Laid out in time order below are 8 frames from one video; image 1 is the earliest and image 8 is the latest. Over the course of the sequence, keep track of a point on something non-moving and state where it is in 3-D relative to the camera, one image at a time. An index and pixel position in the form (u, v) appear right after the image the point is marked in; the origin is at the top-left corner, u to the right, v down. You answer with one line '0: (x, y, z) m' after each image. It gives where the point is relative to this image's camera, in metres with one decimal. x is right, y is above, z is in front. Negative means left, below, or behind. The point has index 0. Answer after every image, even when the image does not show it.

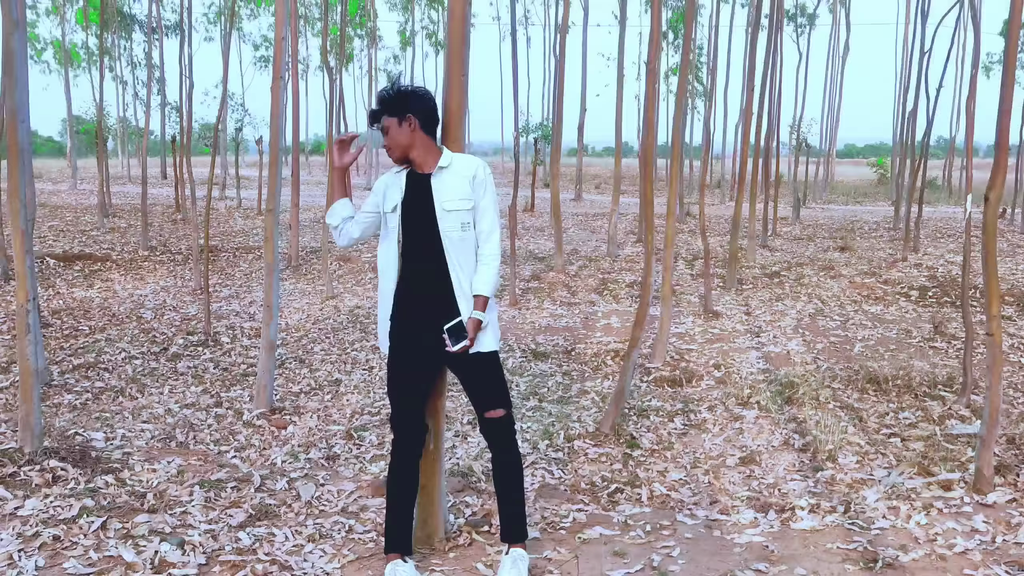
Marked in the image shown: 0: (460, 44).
0: (-0.2, +0.7, +2.6) m
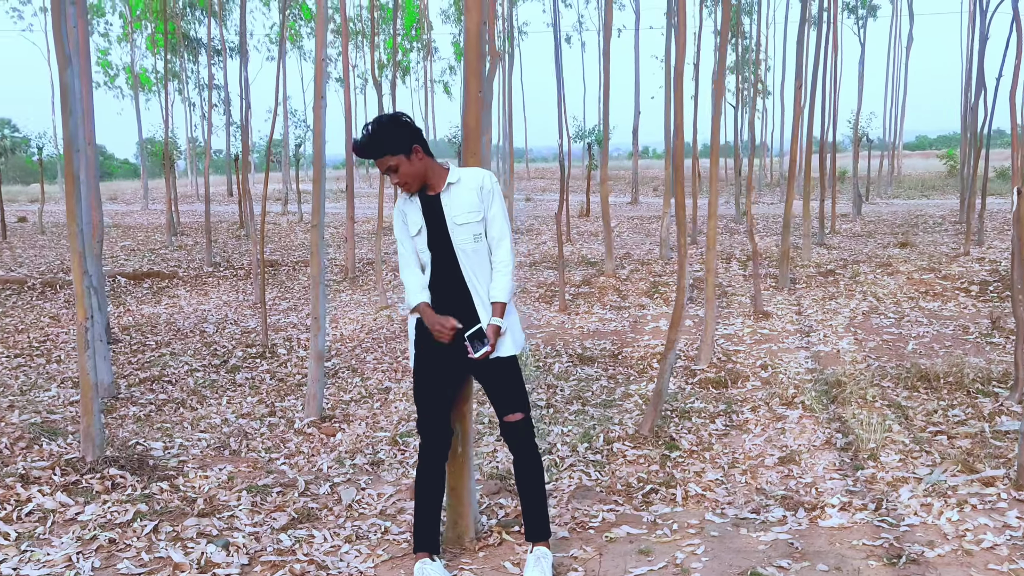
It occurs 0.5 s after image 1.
0: (-0.1, +0.7, +2.7) m
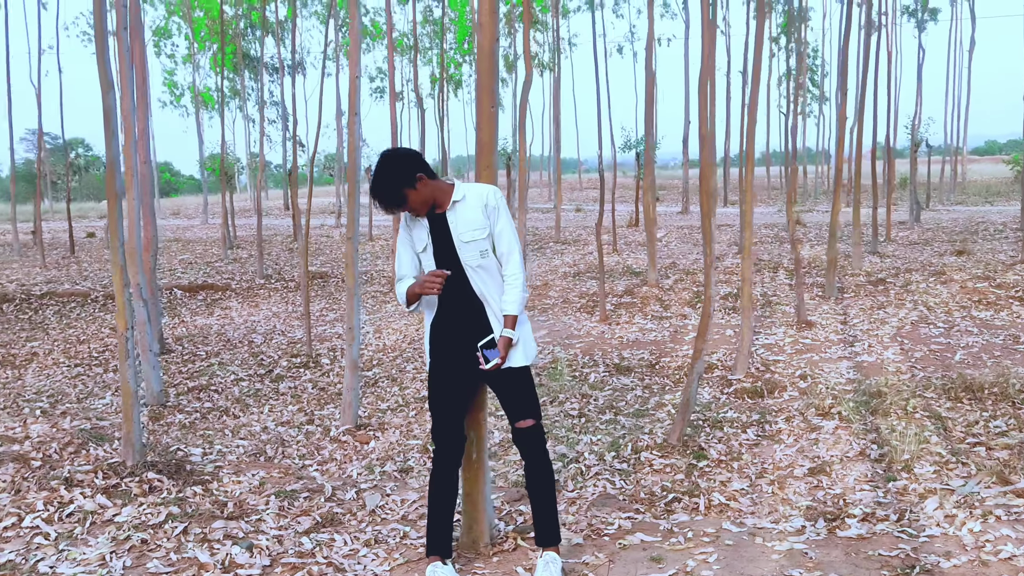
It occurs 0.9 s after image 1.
0: (-0.1, +0.7, +2.8) m
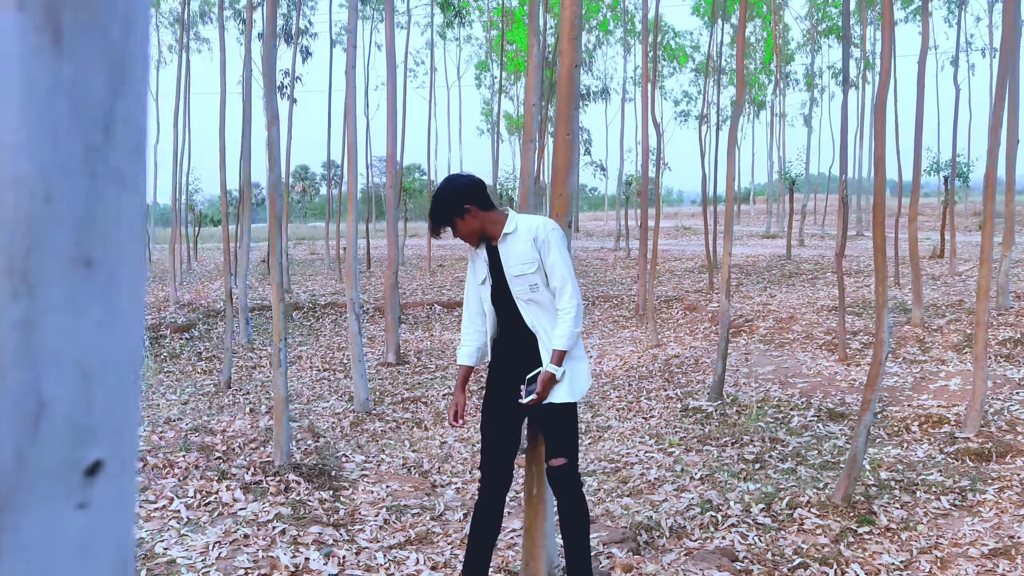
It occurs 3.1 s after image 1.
0: (+0.2, +0.6, +2.8) m
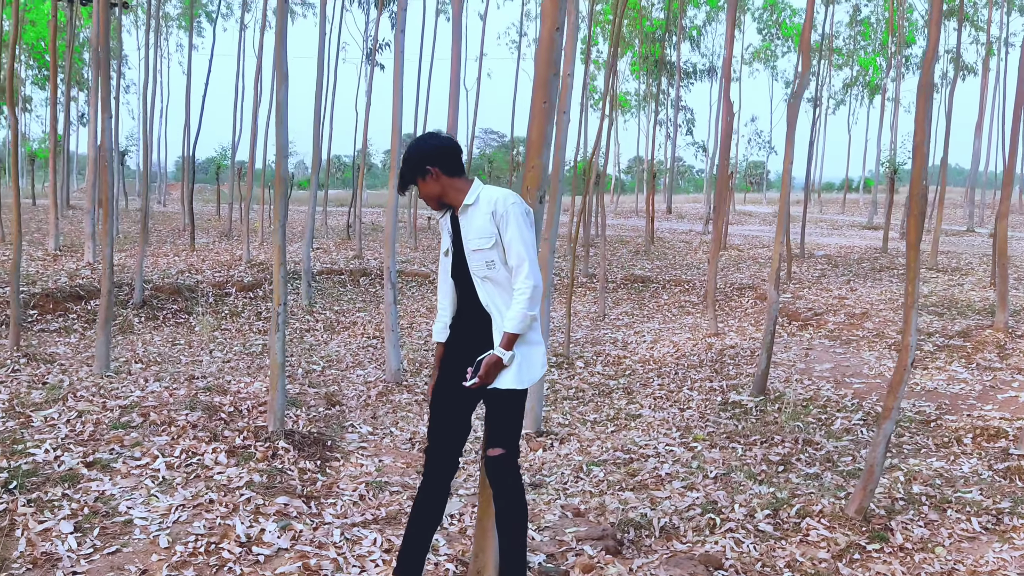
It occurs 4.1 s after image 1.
0: (+0.1, +0.6, +2.6) m
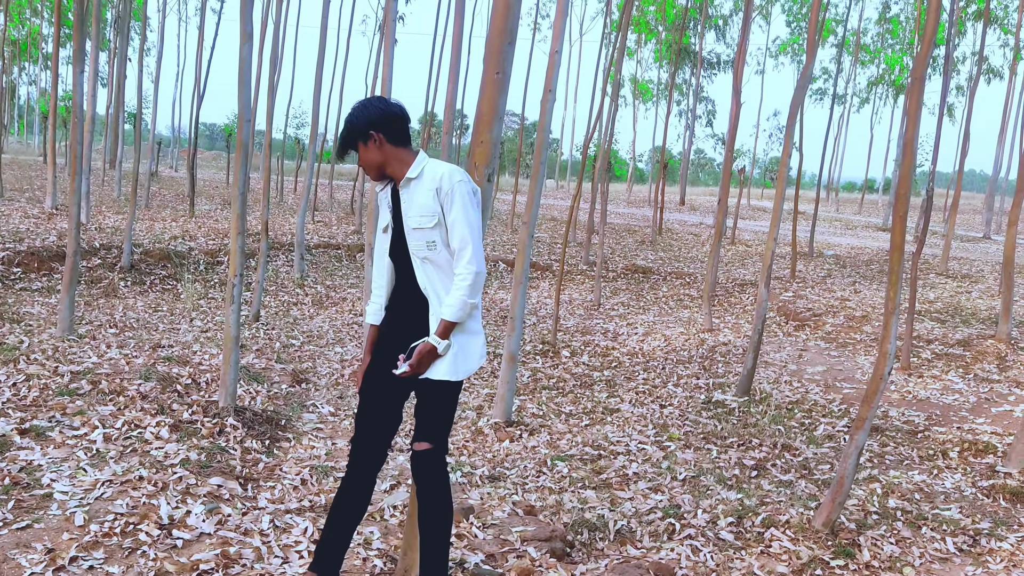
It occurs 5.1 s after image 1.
0: (0.0, +0.6, +2.4) m
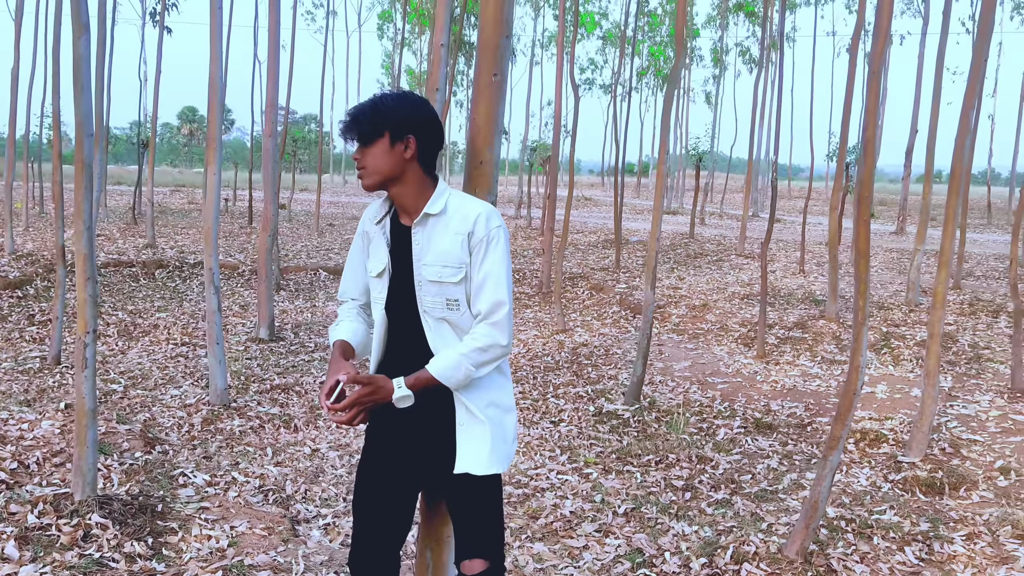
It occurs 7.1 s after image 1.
0: (0.0, +0.5, +1.9) m
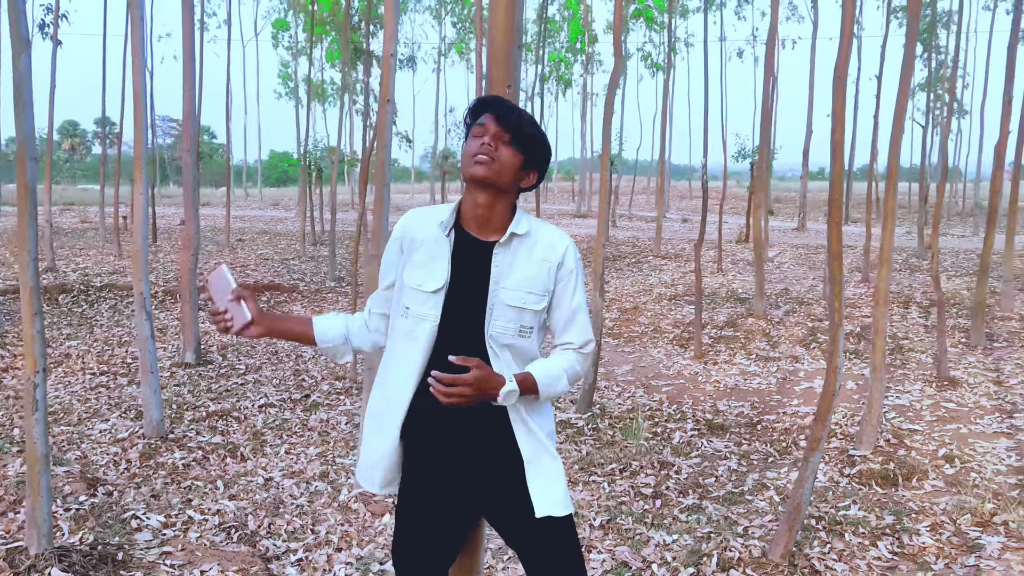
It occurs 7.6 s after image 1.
0: (0.0, +0.5, +1.8) m
